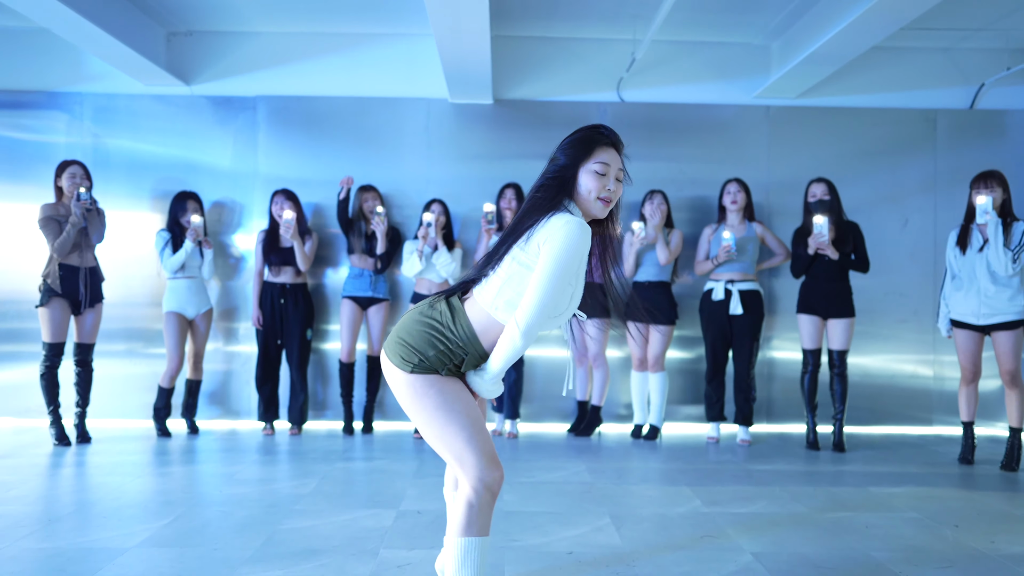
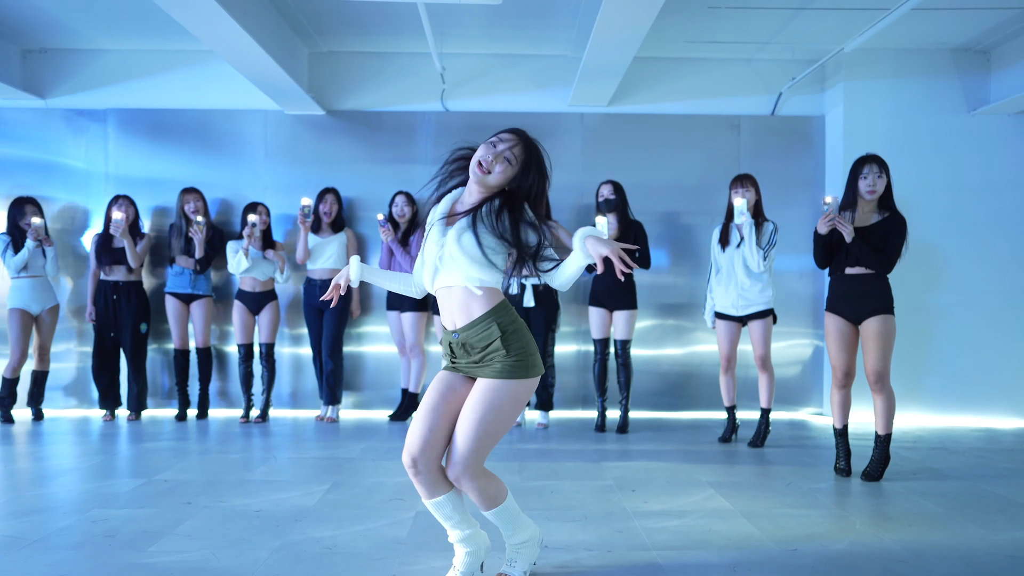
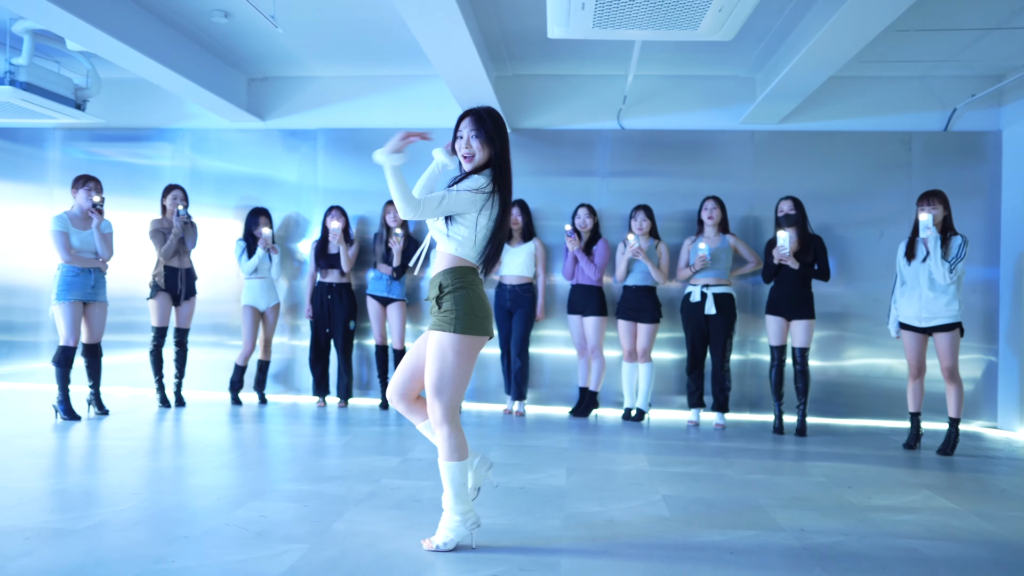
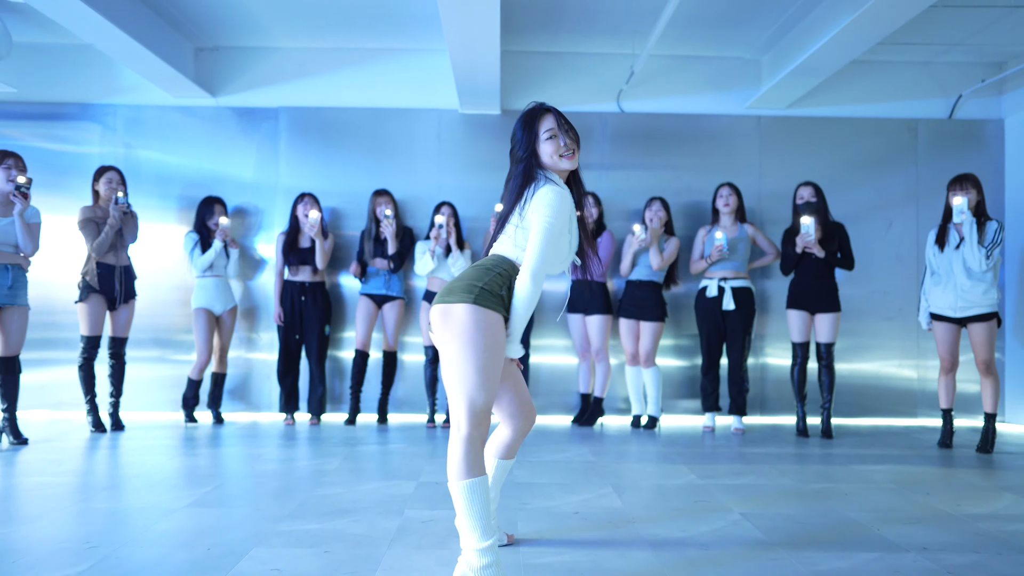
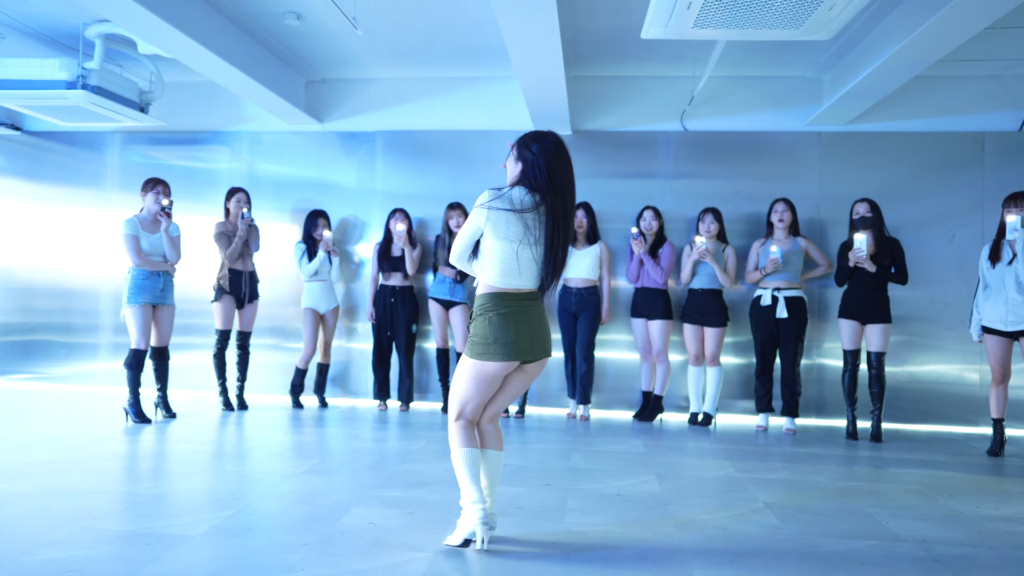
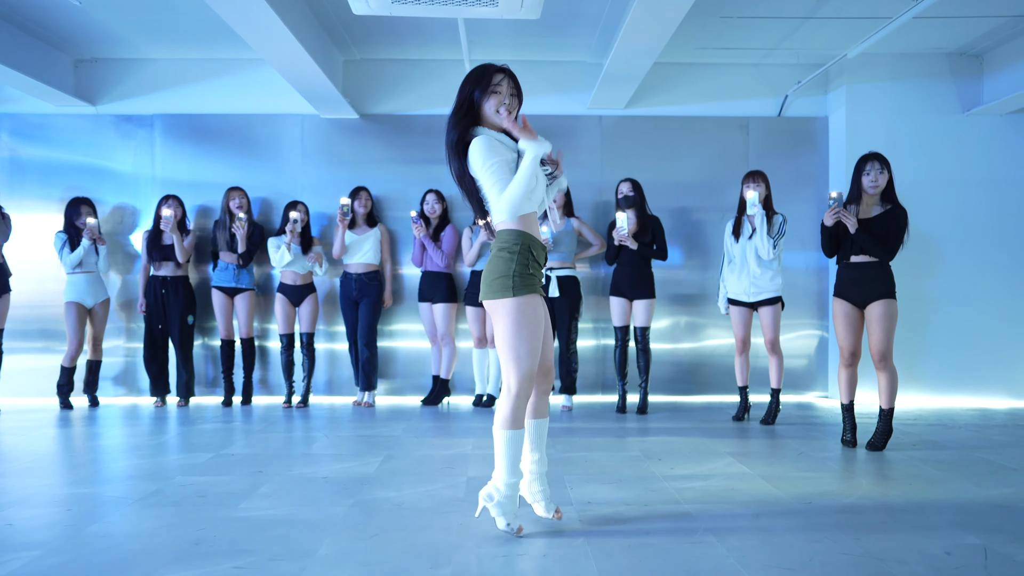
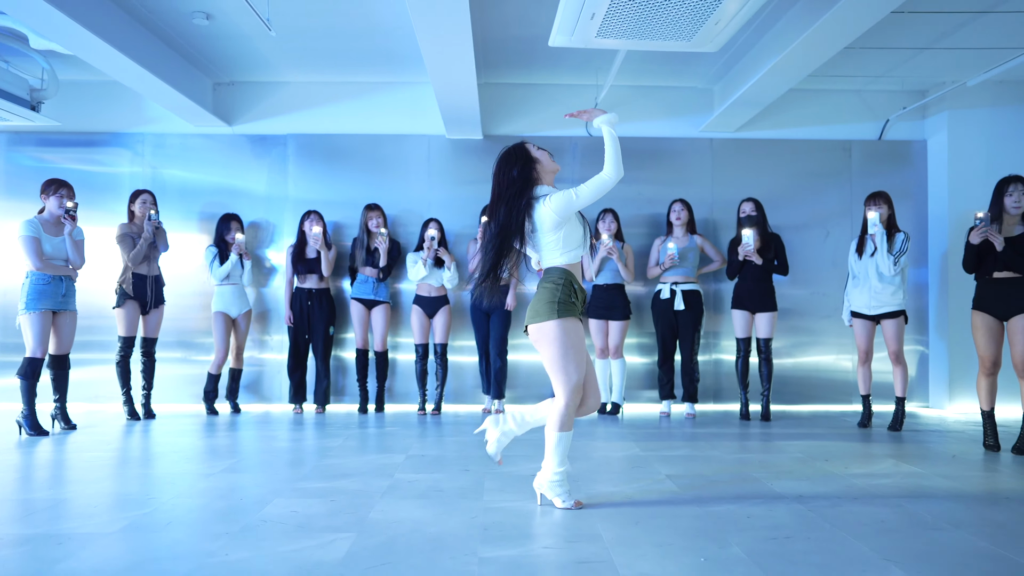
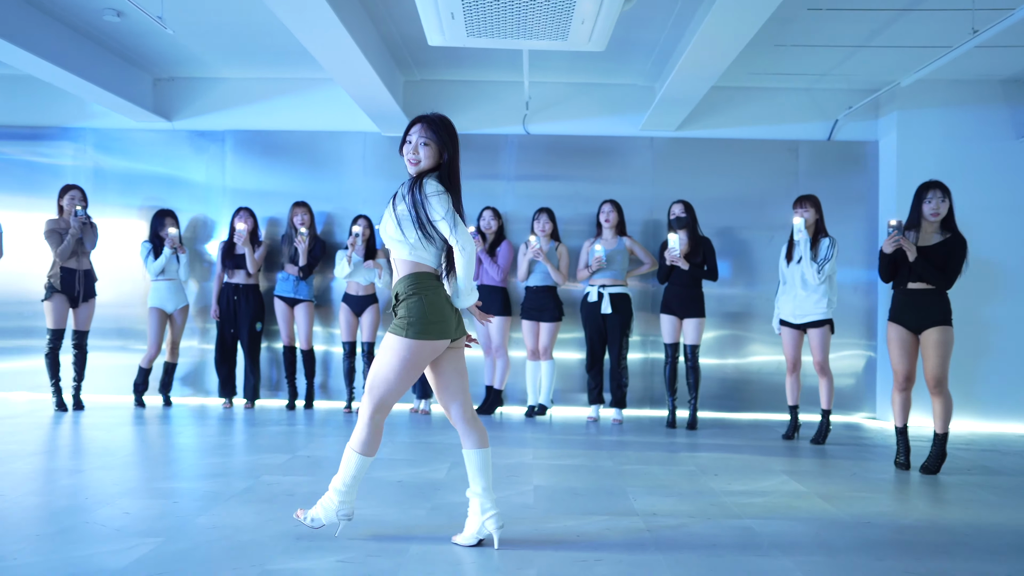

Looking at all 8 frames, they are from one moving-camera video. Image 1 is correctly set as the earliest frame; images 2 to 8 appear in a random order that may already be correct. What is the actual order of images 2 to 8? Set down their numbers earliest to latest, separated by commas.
4, 7, 6, 2, 8, 3, 5
